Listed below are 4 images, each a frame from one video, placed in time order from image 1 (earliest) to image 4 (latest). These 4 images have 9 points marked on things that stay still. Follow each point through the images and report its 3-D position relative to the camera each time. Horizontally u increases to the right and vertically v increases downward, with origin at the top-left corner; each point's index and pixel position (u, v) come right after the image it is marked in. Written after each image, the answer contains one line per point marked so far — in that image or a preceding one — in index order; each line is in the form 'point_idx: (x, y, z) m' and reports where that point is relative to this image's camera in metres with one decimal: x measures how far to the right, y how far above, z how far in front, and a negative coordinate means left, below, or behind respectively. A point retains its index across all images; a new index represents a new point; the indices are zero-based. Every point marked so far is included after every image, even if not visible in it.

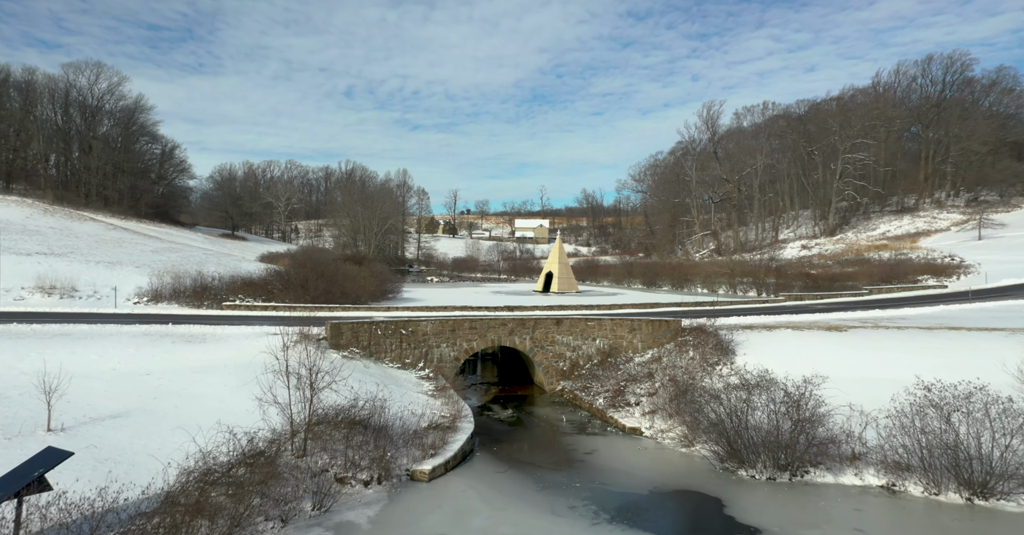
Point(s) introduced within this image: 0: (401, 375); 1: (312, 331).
0: (-3.3, -3.2, +19.4) m
1: (-6.1, -1.9, +19.7) m
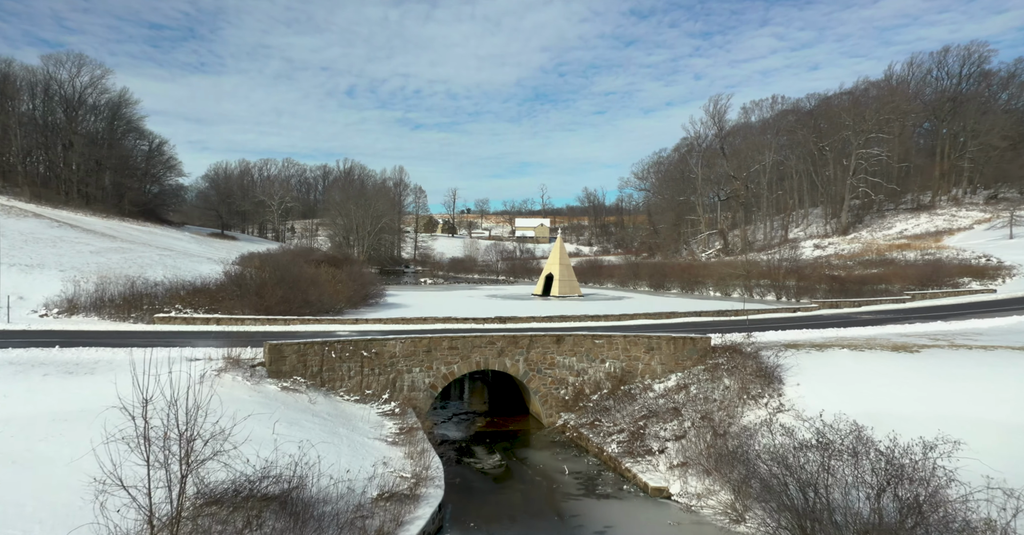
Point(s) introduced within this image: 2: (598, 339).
0: (-3.6, -3.4, +15.2) m
1: (-6.4, -2.1, +15.5) m
2: (+2.4, -2.1, +18.4) m
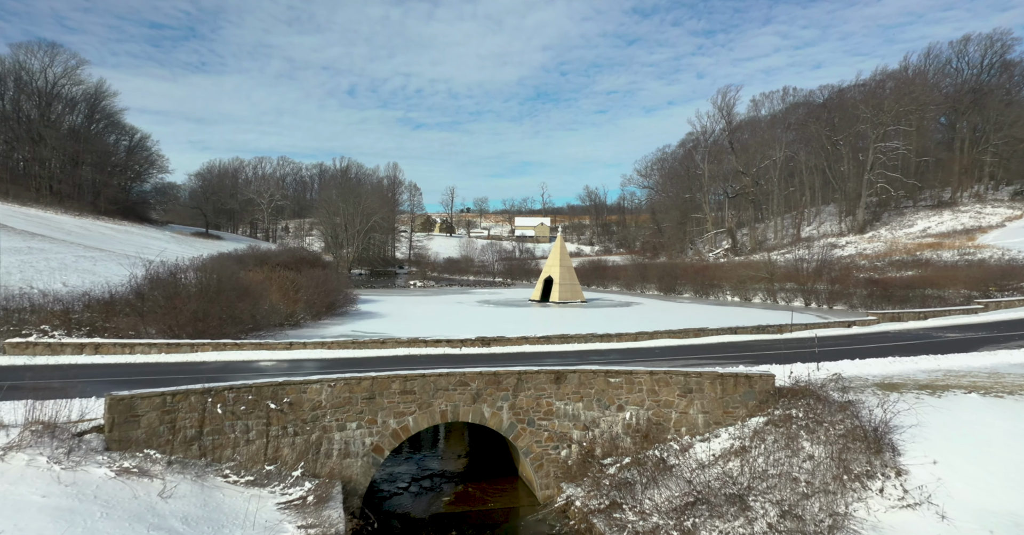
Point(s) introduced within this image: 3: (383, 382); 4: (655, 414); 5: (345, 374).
0: (-4.0, -3.5, +9.7) m
1: (-6.8, -2.2, +10.1) m
2: (+2.0, -2.2, +13.0) m
3: (-2.4, -2.1, +12.1) m
4: (+2.9, -3.0, +13.0) m
5: (-3.6, -2.2, +13.8) m
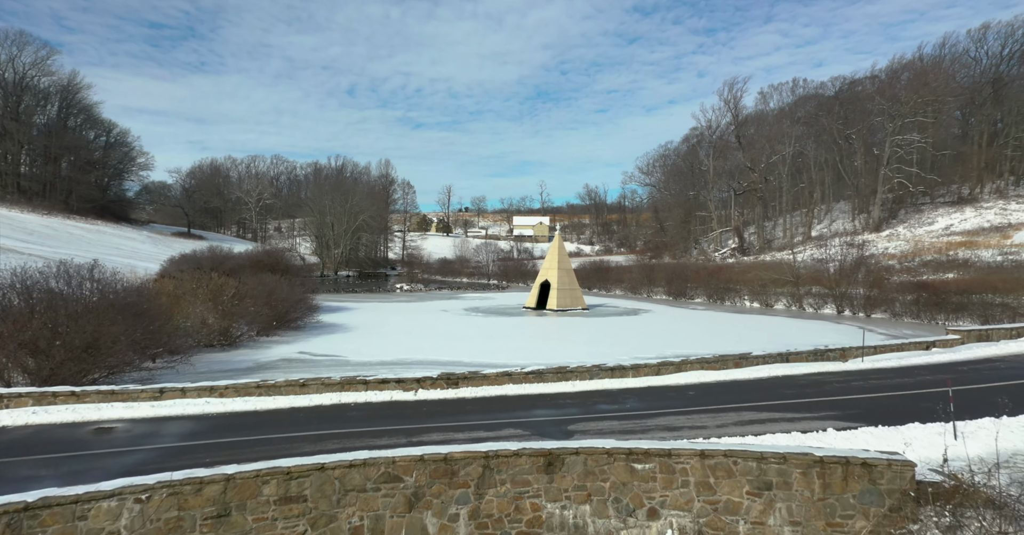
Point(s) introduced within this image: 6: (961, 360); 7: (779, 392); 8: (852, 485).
0: (-4.5, -3.7, +4.5) m
1: (-7.3, -2.5, +4.8) m
2: (+1.6, -2.4, +7.8) m
3: (-2.9, -2.3, +6.9) m
4: (+2.4, -3.1, +7.8) m
5: (-4.1, -2.4, +8.6) m
6: (+11.3, -2.3, +16.4) m
7: (+5.5, -2.5, +13.3) m
8: (+4.1, -2.6, +7.6) m
